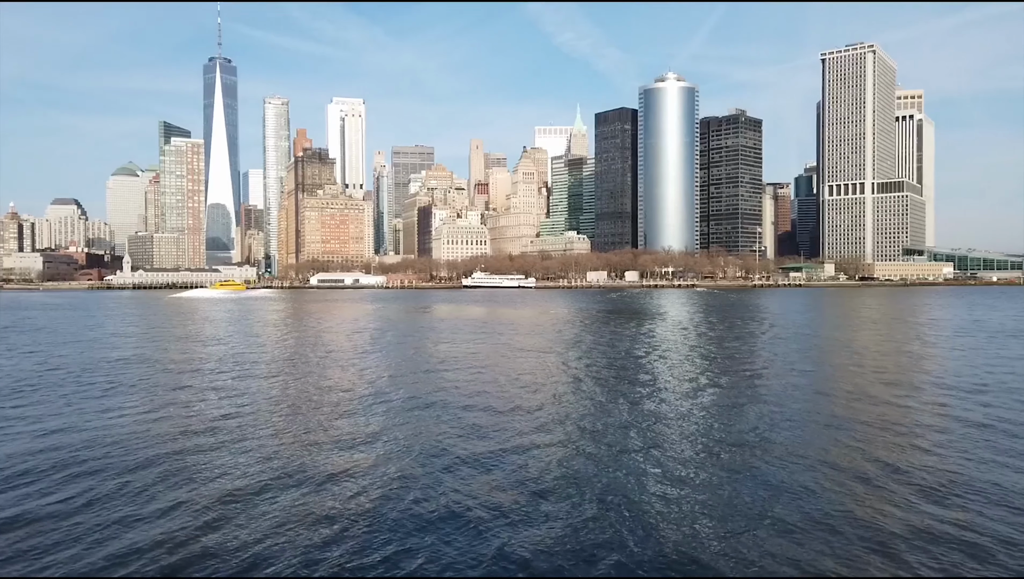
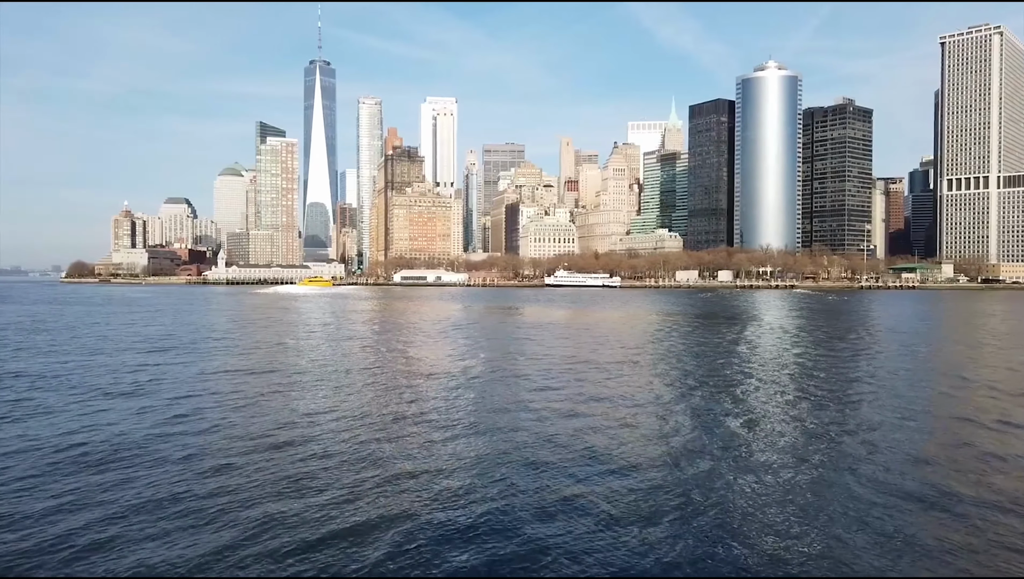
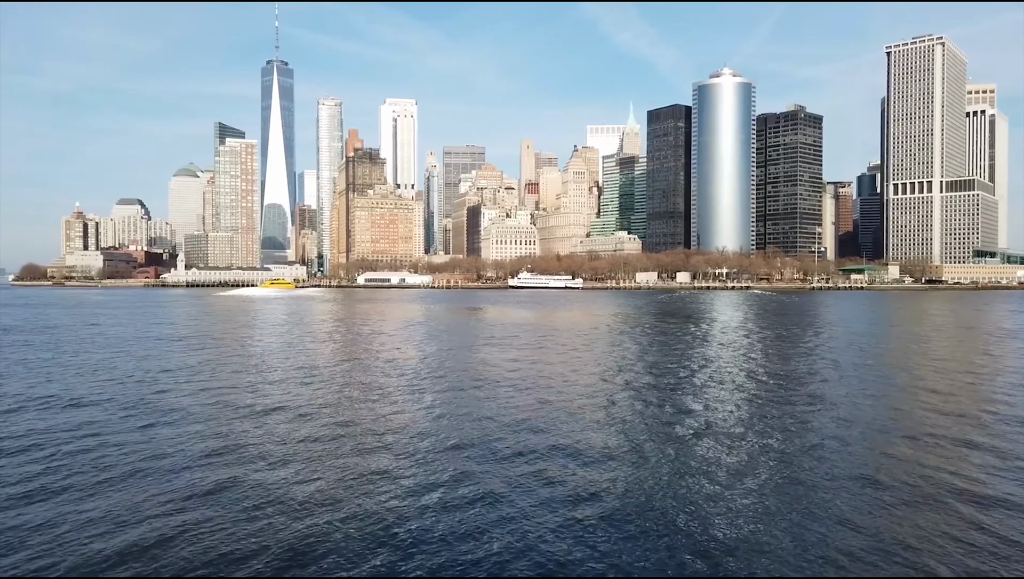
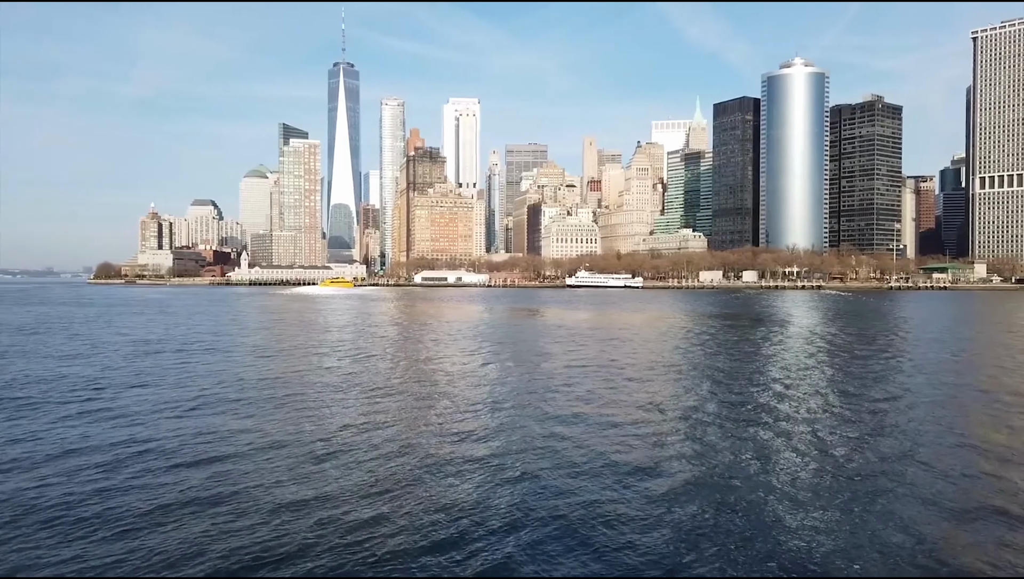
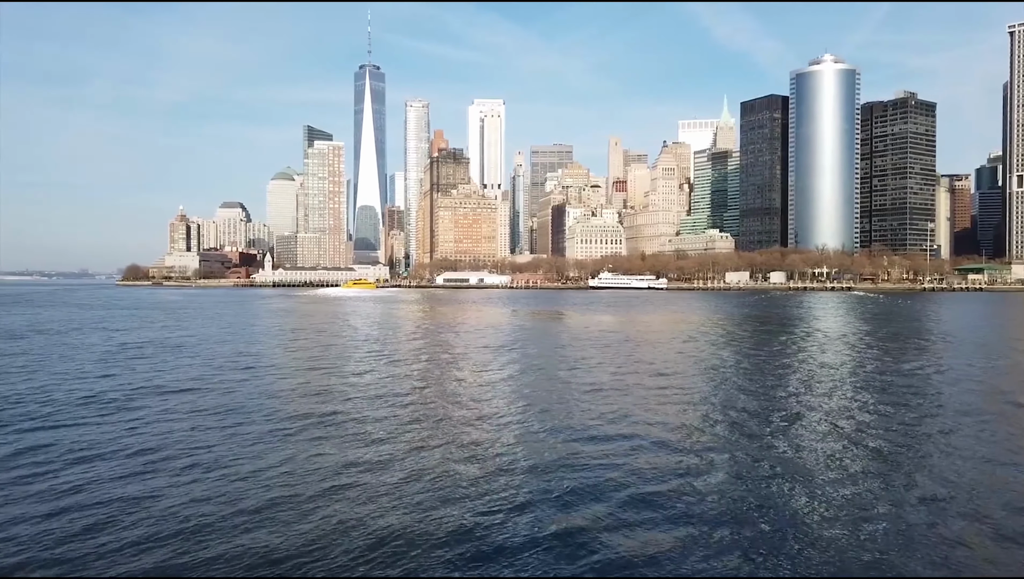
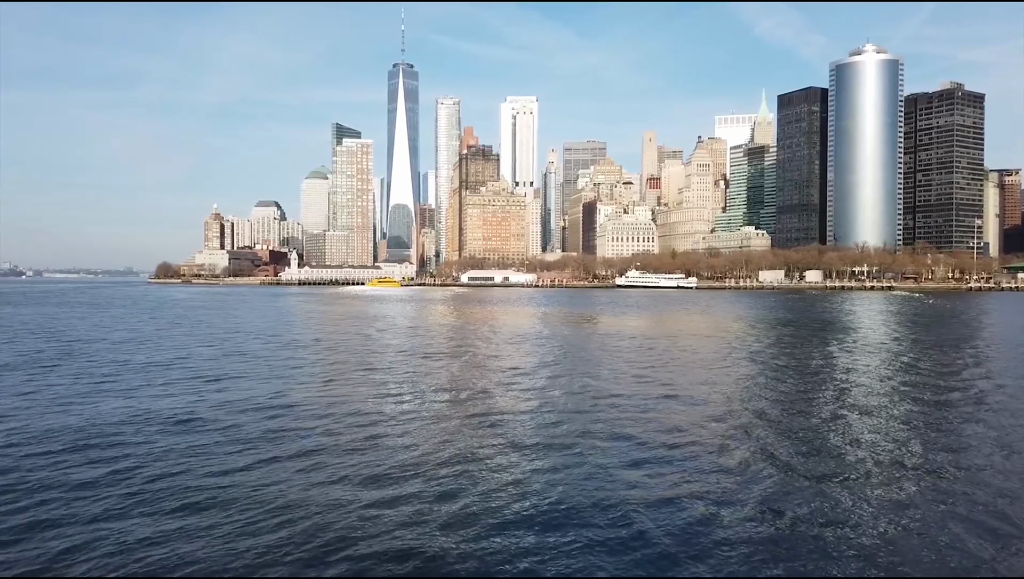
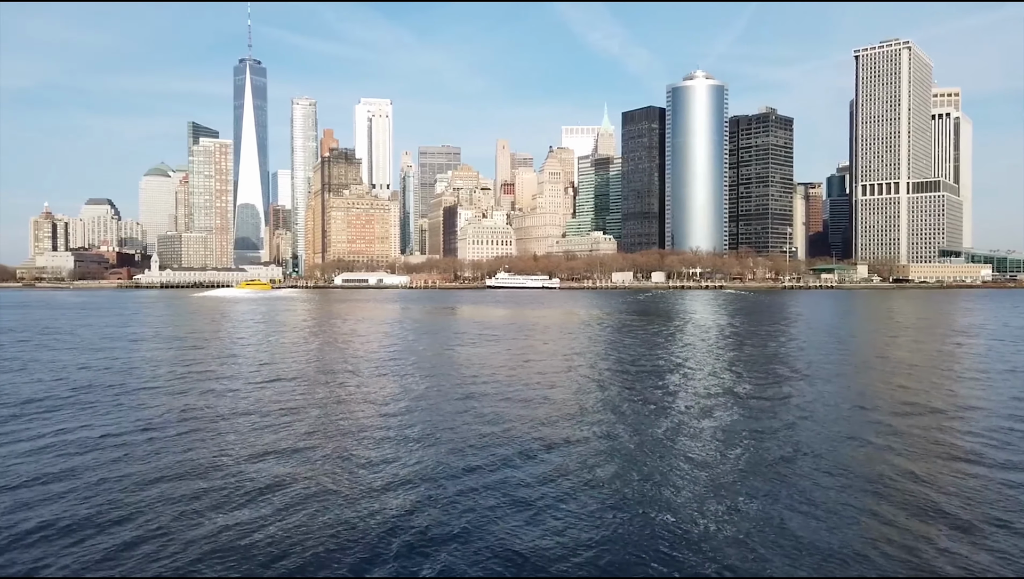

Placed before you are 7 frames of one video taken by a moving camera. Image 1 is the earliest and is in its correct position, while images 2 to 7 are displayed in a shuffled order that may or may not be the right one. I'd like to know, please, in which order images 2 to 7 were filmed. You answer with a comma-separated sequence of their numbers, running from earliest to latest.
7, 3, 2, 4, 5, 6
